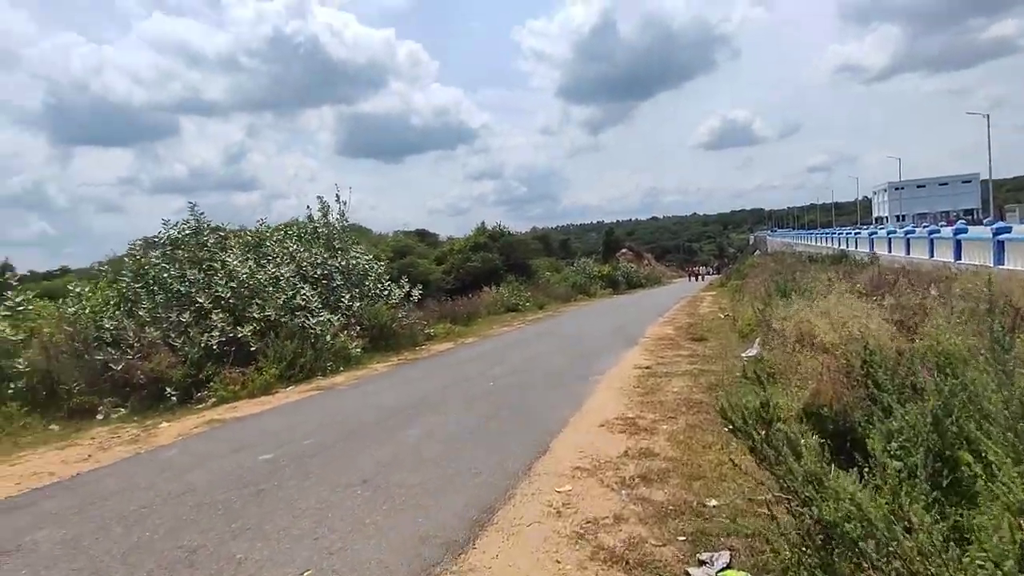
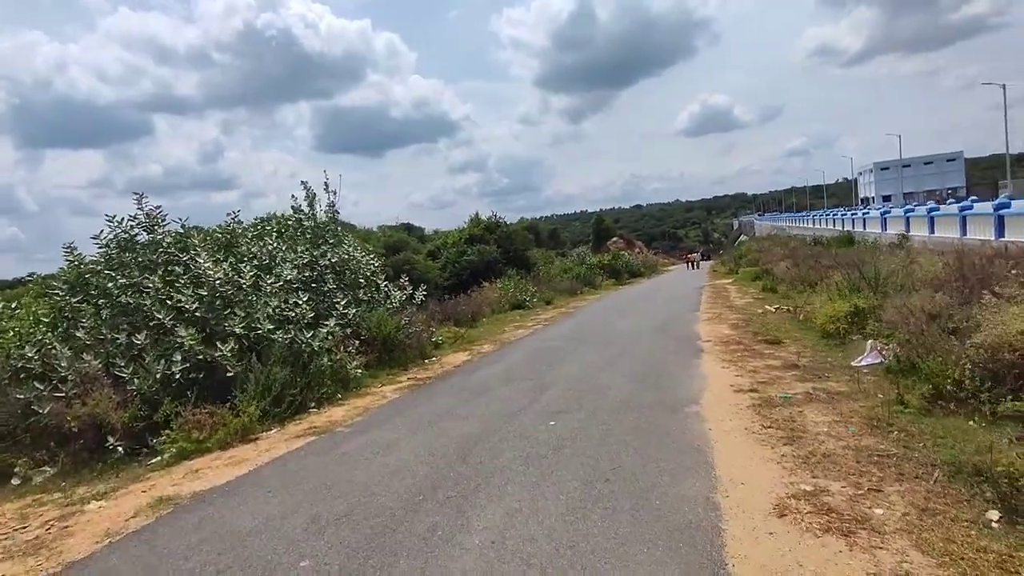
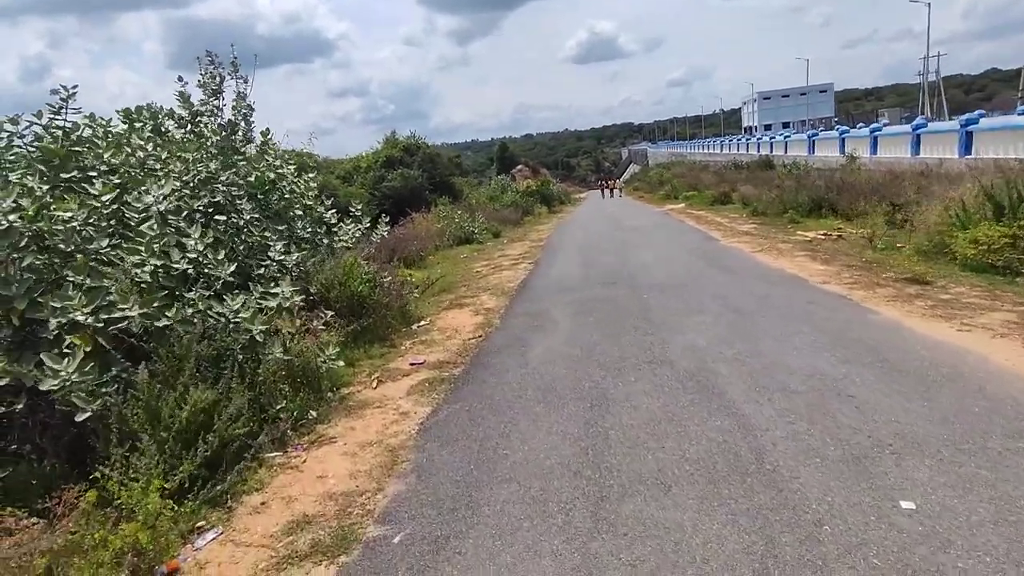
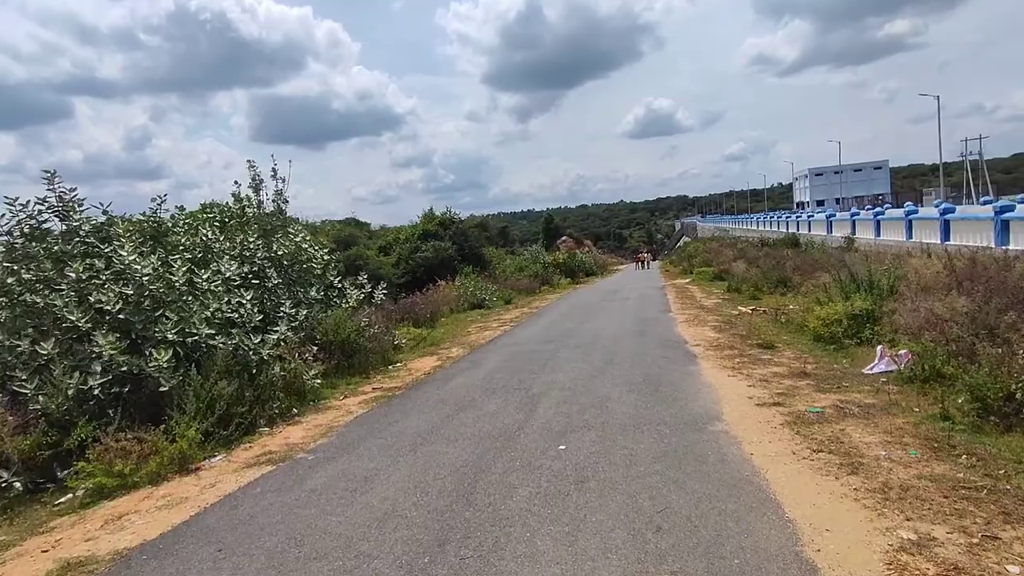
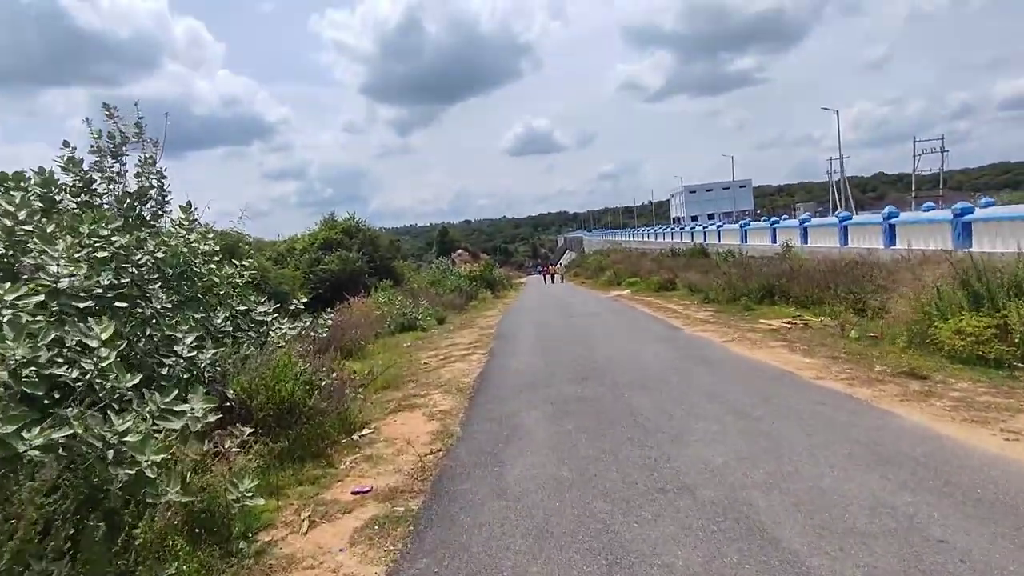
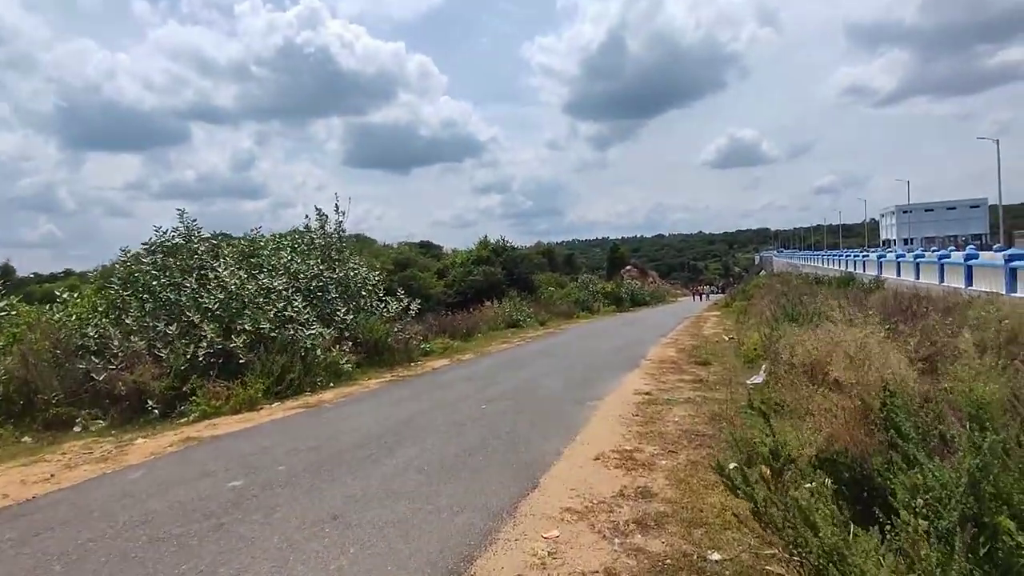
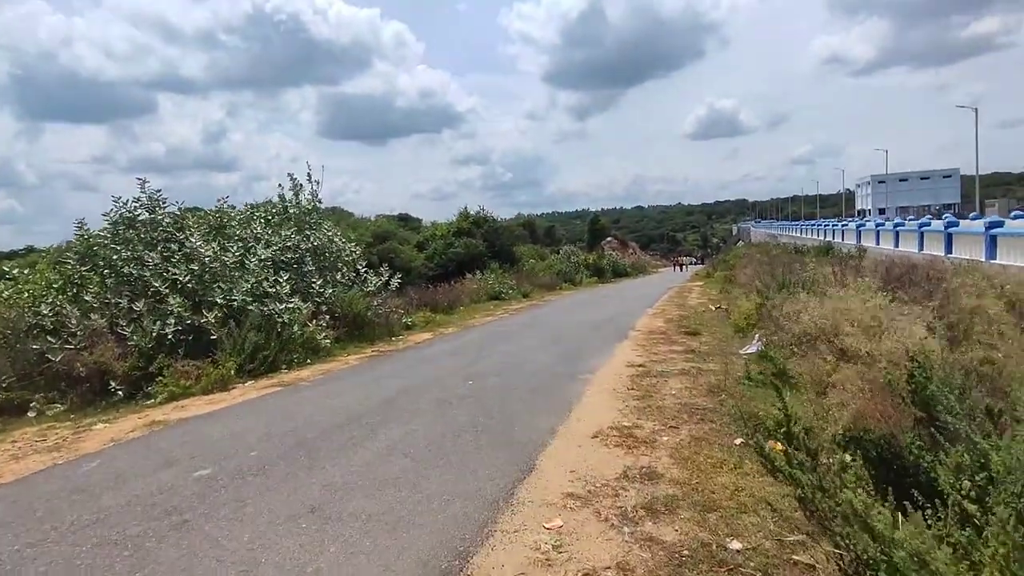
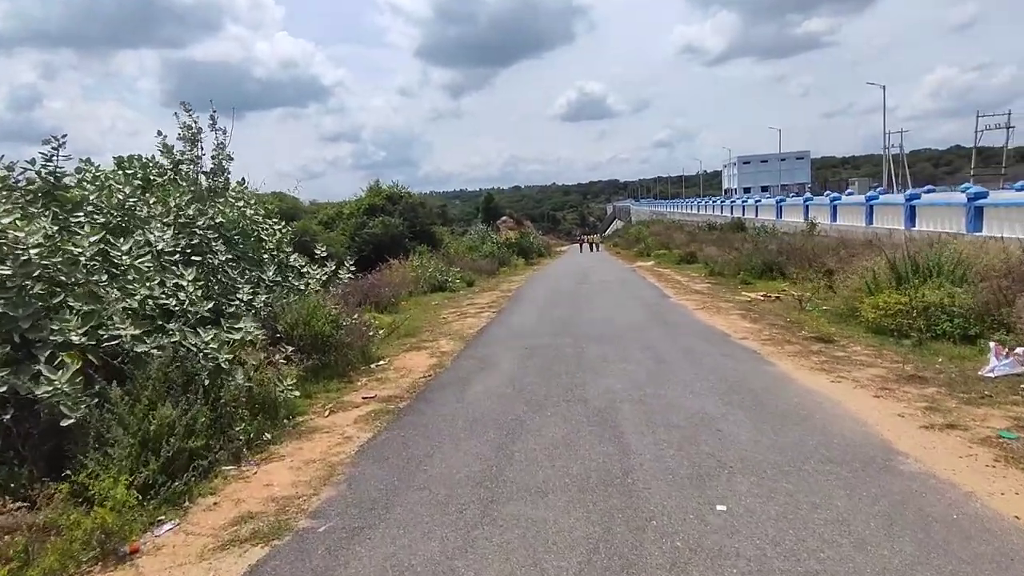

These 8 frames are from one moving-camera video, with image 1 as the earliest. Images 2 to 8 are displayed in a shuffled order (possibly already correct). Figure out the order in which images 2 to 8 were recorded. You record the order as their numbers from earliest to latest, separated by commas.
6, 7, 2, 4, 8, 3, 5
